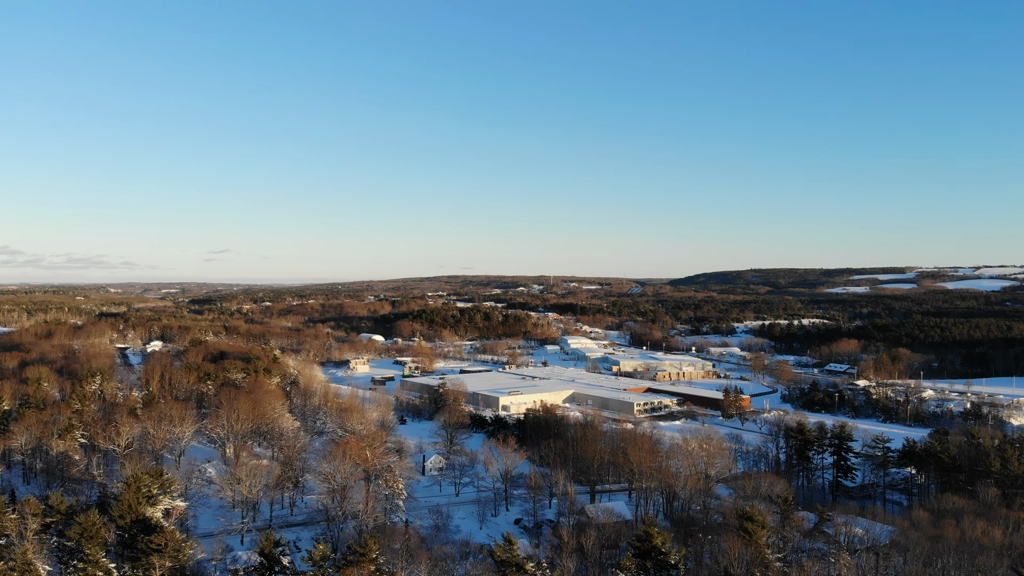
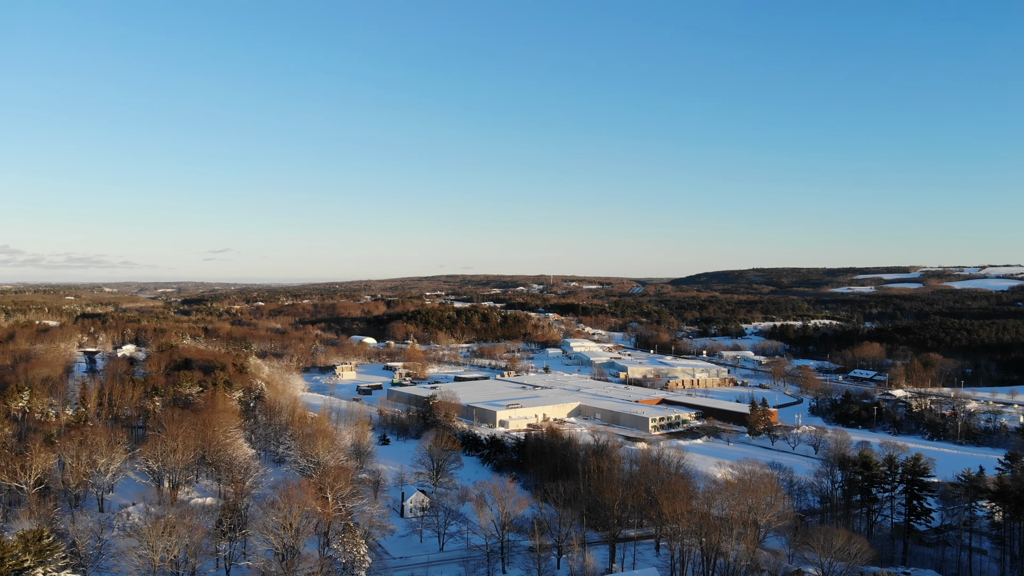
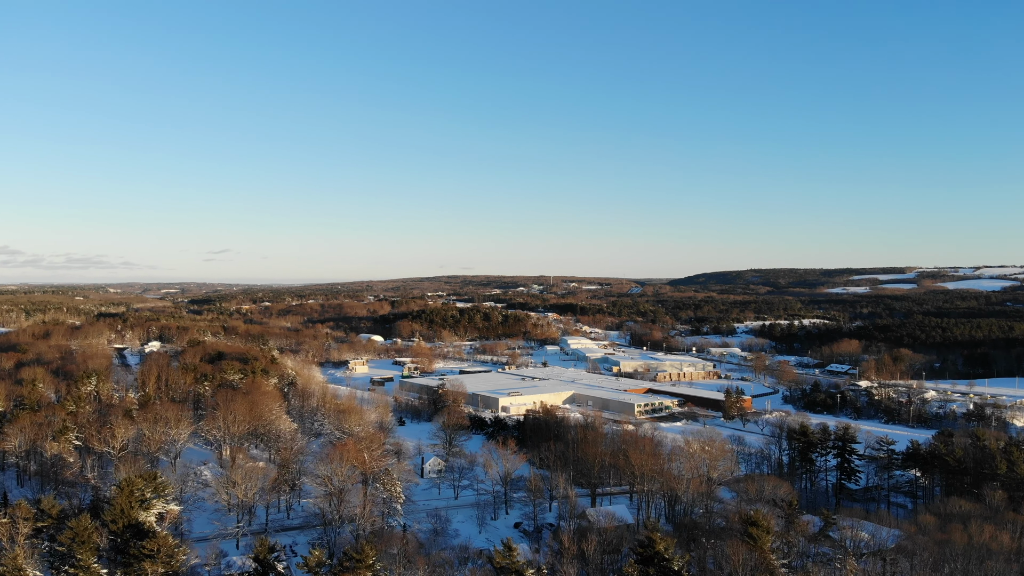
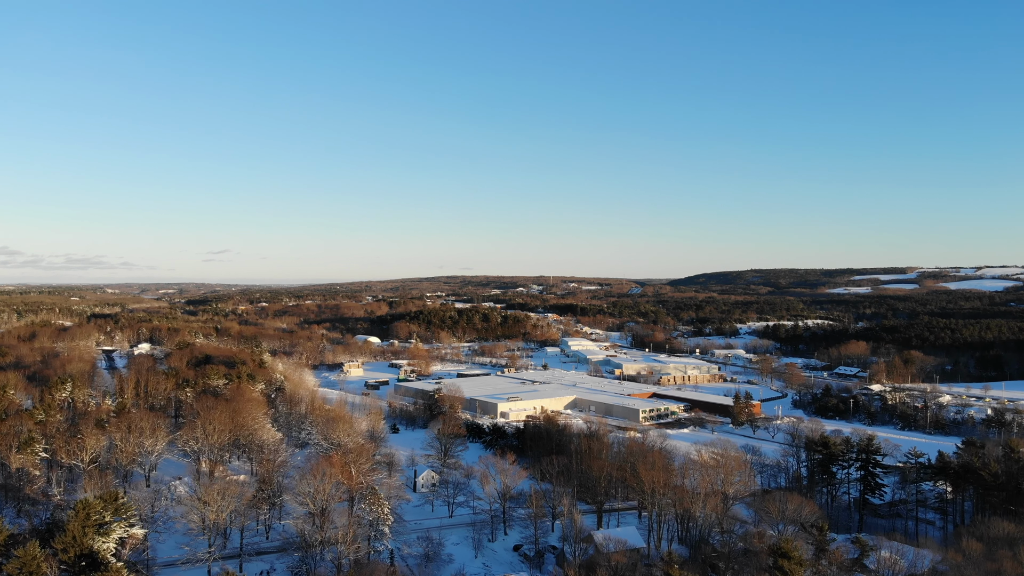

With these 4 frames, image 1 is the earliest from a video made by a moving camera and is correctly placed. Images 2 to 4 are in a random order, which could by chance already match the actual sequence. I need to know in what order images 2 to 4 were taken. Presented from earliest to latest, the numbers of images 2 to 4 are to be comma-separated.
3, 4, 2
